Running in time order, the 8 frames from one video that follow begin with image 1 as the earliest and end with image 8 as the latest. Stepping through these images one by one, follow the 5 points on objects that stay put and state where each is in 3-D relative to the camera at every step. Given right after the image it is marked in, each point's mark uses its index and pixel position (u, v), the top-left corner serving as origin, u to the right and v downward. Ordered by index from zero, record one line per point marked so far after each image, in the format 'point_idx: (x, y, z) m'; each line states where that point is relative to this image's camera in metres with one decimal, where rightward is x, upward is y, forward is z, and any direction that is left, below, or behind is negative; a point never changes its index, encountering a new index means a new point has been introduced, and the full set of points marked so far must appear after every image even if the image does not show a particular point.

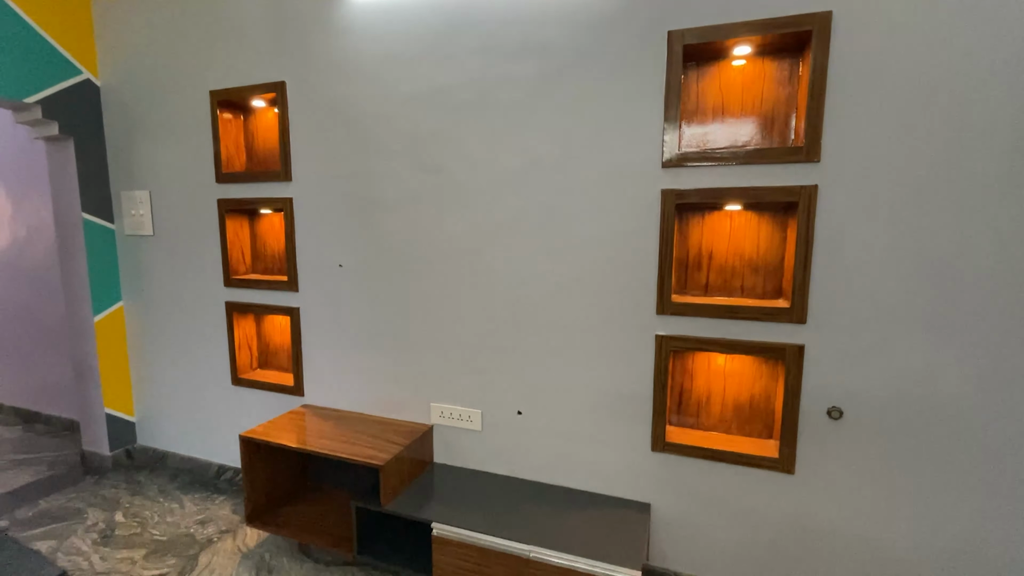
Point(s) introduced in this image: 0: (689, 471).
0: (+0.7, -0.7, +1.9) m
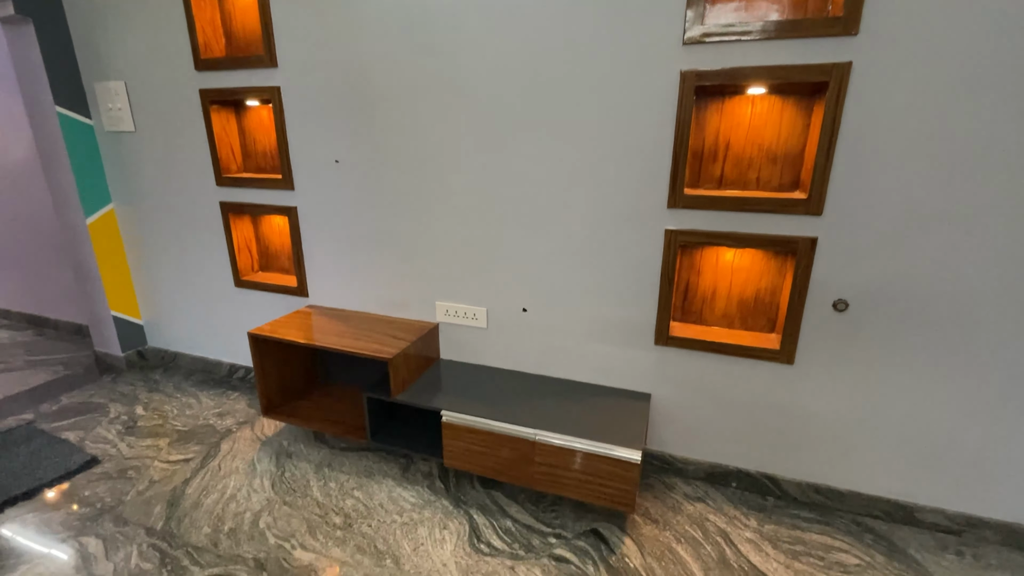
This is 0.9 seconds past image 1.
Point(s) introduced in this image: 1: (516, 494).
0: (+0.7, -0.3, +1.9) m
1: (0.0, -0.8, +1.9) m
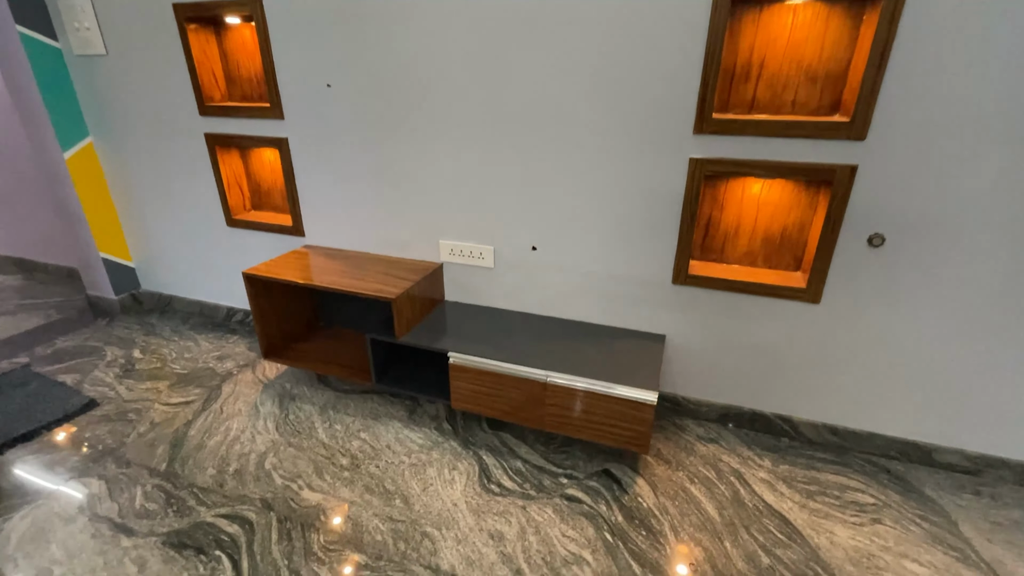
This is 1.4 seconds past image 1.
0: (+0.8, -0.1, +1.9) m
1: (+0.1, -0.6, +1.9) m
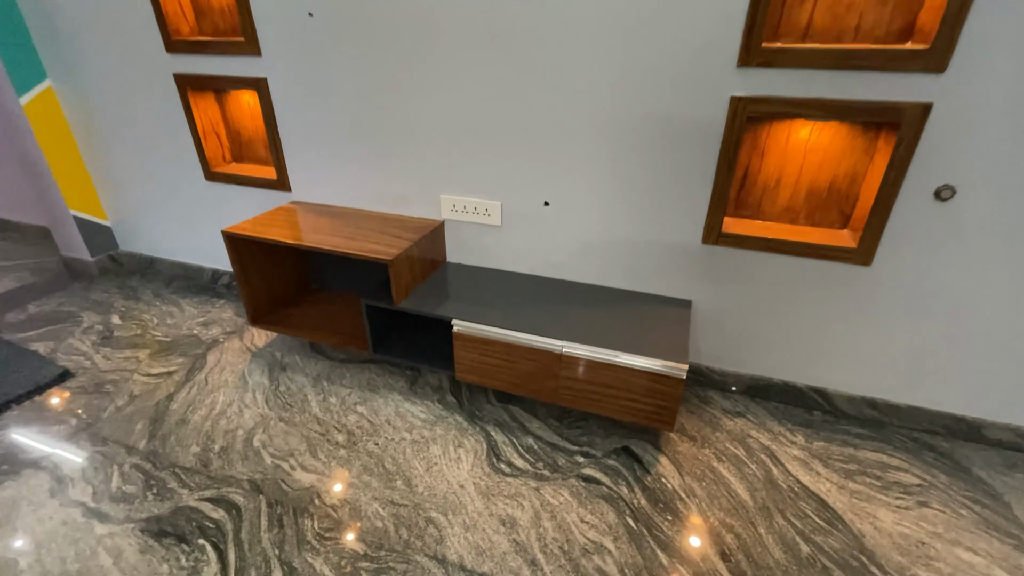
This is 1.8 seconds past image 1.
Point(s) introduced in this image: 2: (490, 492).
0: (+0.8, +0.1, +1.7) m
1: (+0.1, -0.5, +1.8) m
2: (-0.1, -0.6, +1.5) m
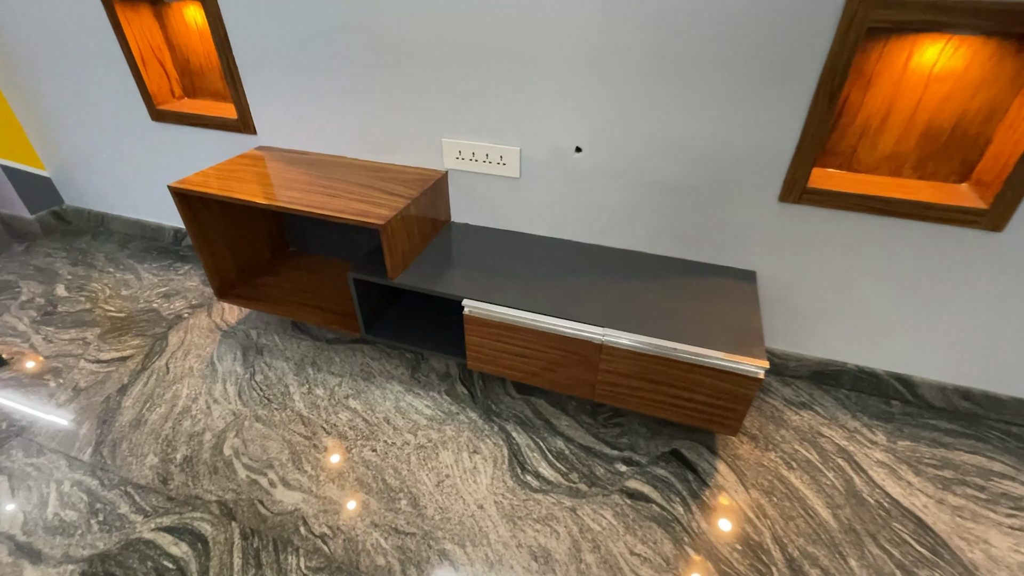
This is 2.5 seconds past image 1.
0: (+0.9, +0.2, +1.3) m
1: (+0.2, -0.4, +1.5) m
2: (0.0, -0.6, +1.2) m
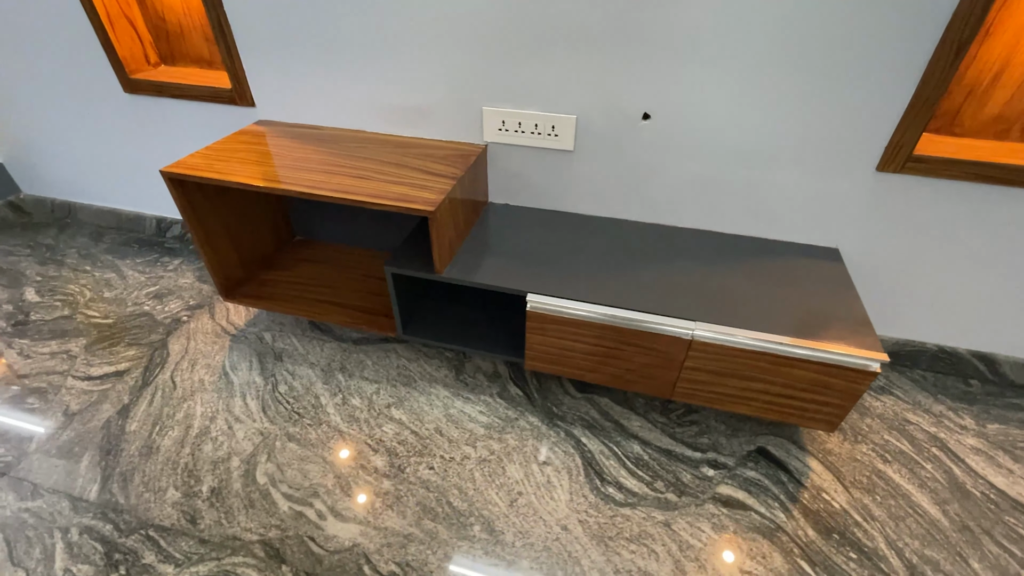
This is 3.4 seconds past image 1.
0: (+1.0, +0.2, +1.2) m
1: (+0.3, -0.3, +1.3) m
2: (+0.2, -0.5, +1.1) m
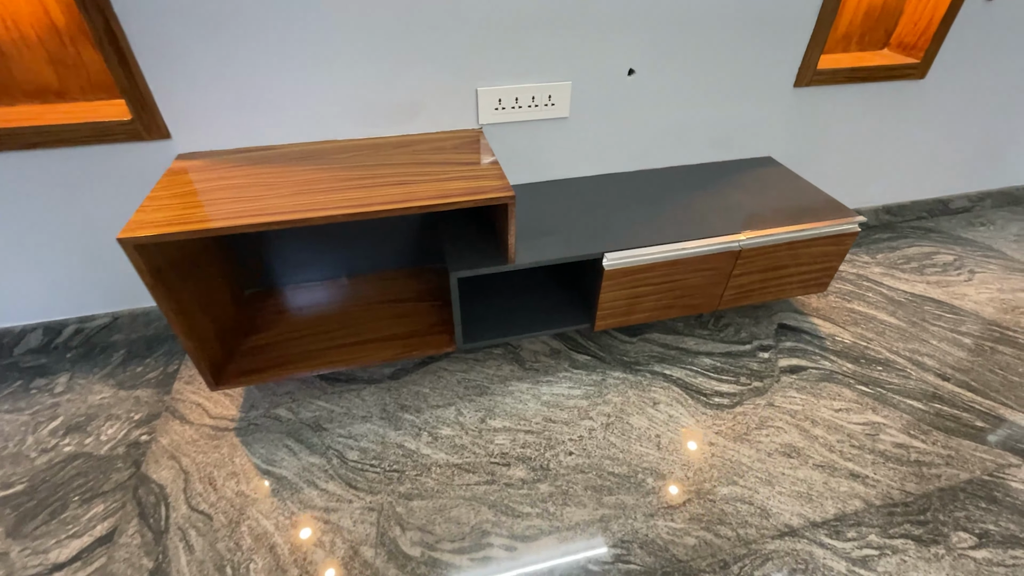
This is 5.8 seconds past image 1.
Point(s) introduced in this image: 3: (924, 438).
0: (+1.0, +0.6, +1.6) m
1: (+0.5, -0.1, +1.5) m
2: (+0.6, -0.4, +1.2) m
3: (+1.0, -0.4, +1.2) m
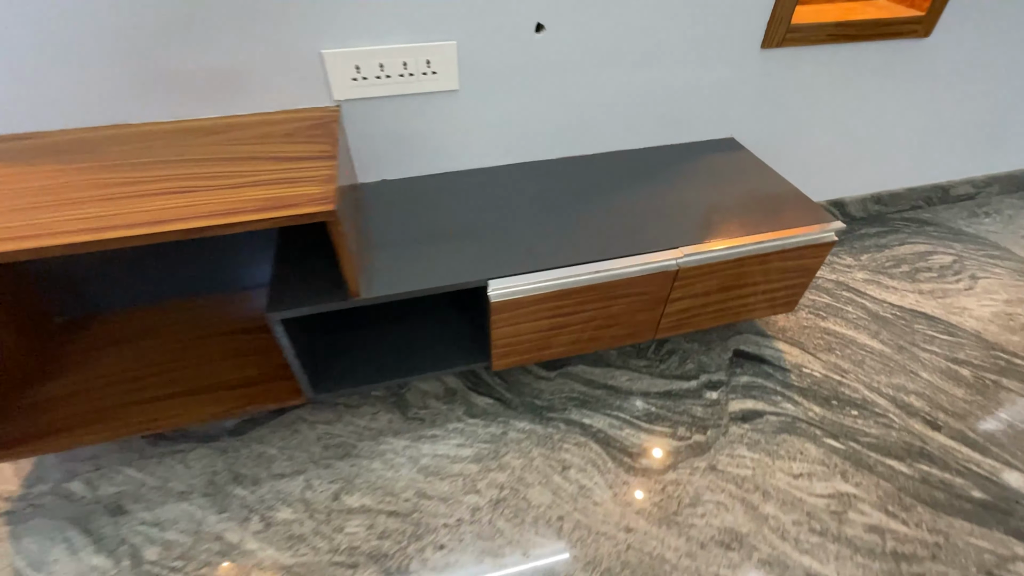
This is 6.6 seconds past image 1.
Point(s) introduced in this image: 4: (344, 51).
0: (+0.7, +0.6, +1.2) m
1: (+0.2, -0.2, +1.2) m
2: (+0.3, -0.4, +0.9) m
3: (+0.8, -0.4, +0.9) m
4: (-0.3, +0.5, +0.9) m
